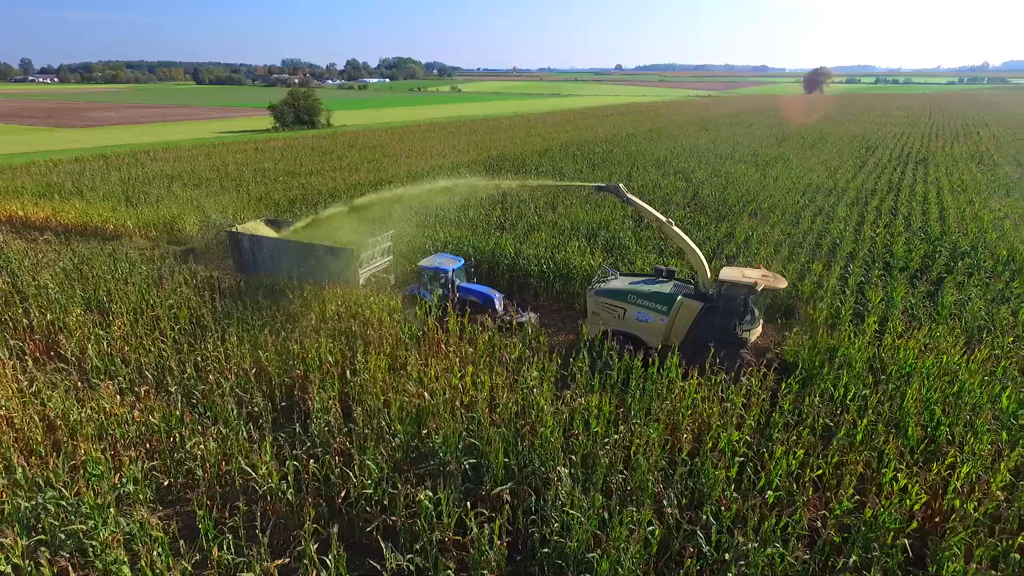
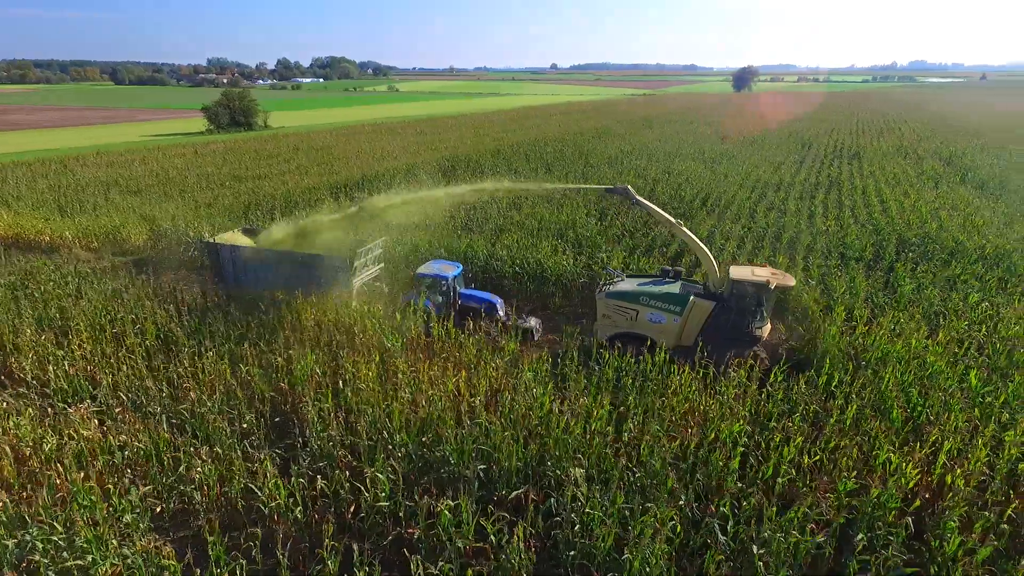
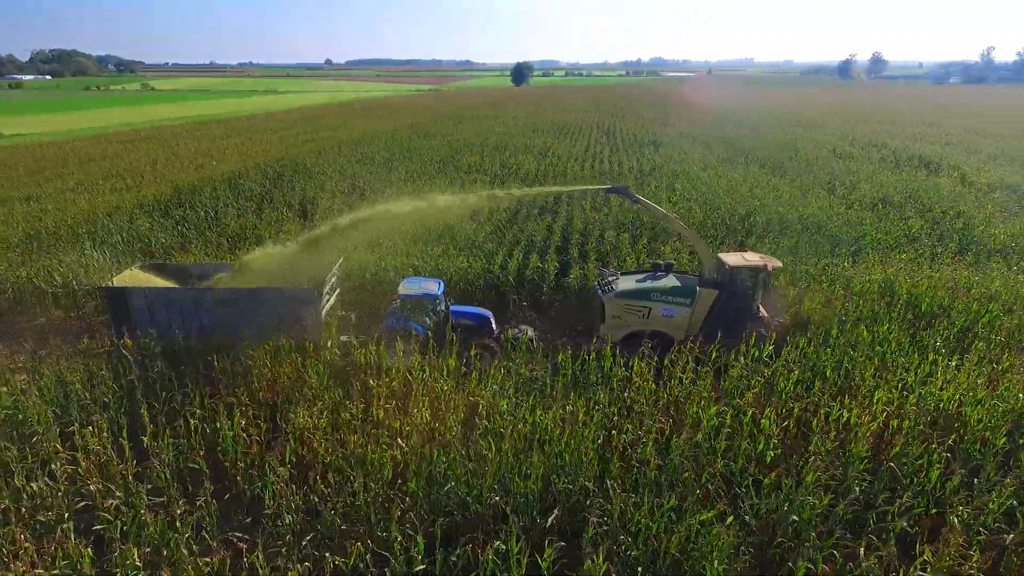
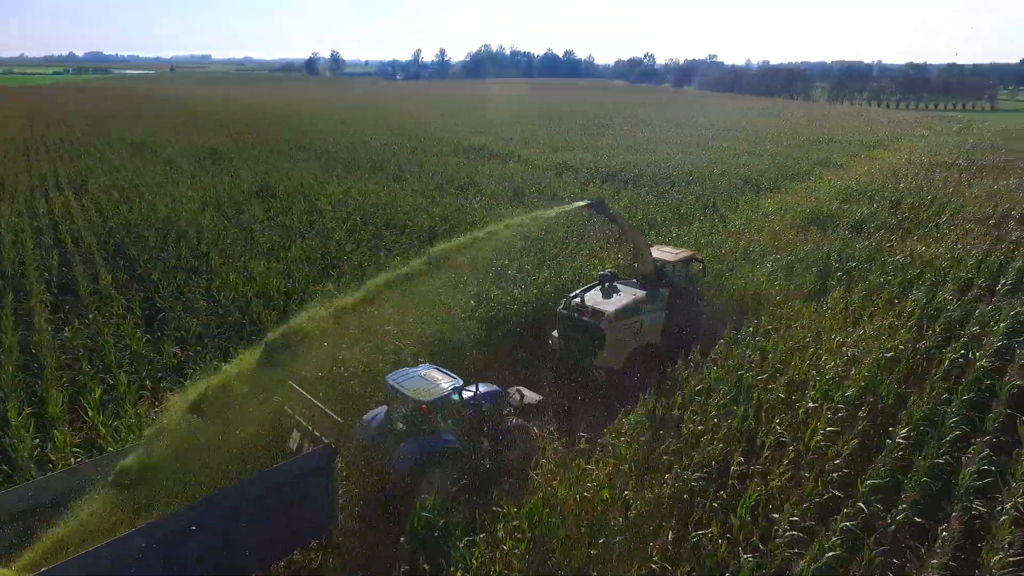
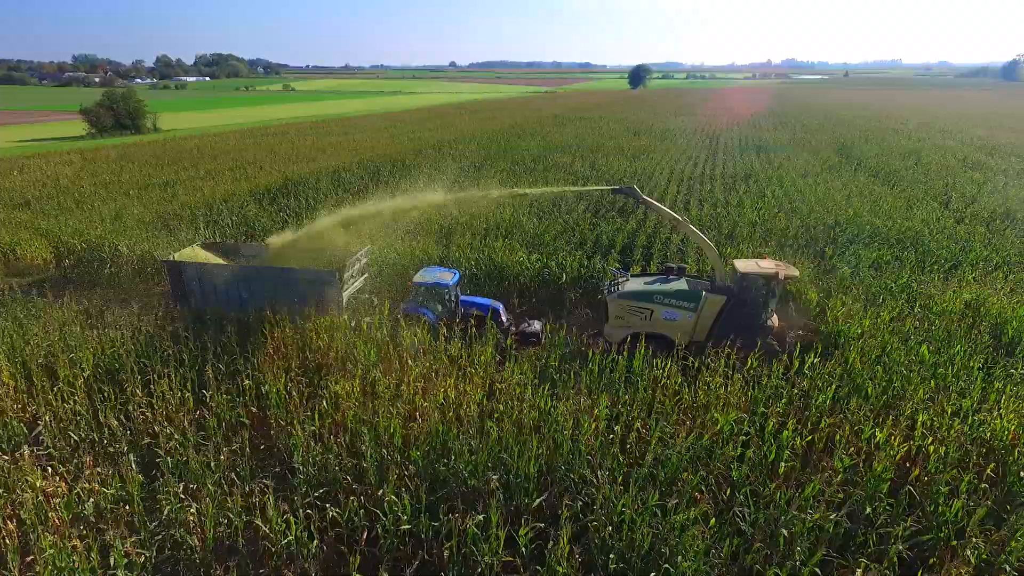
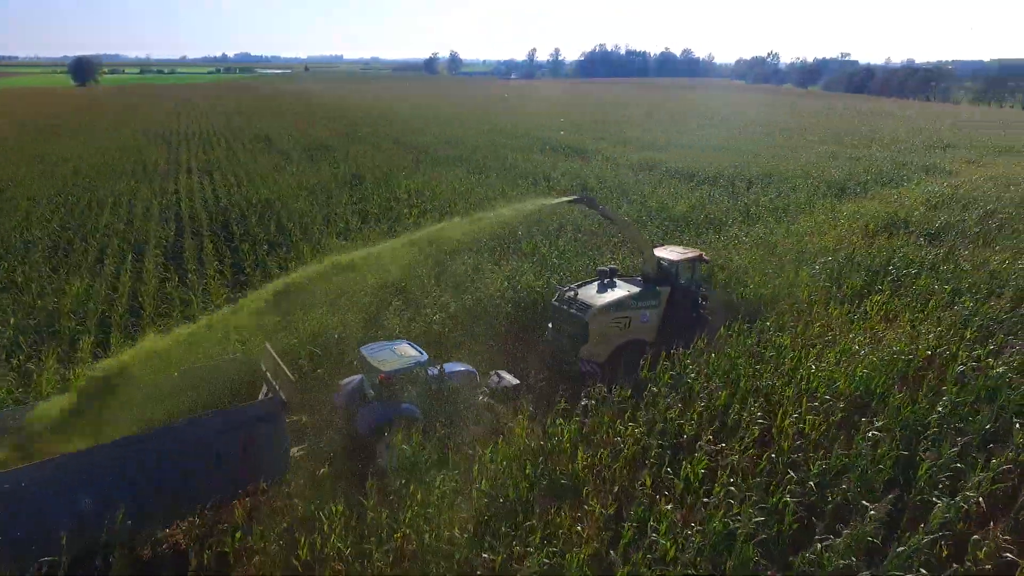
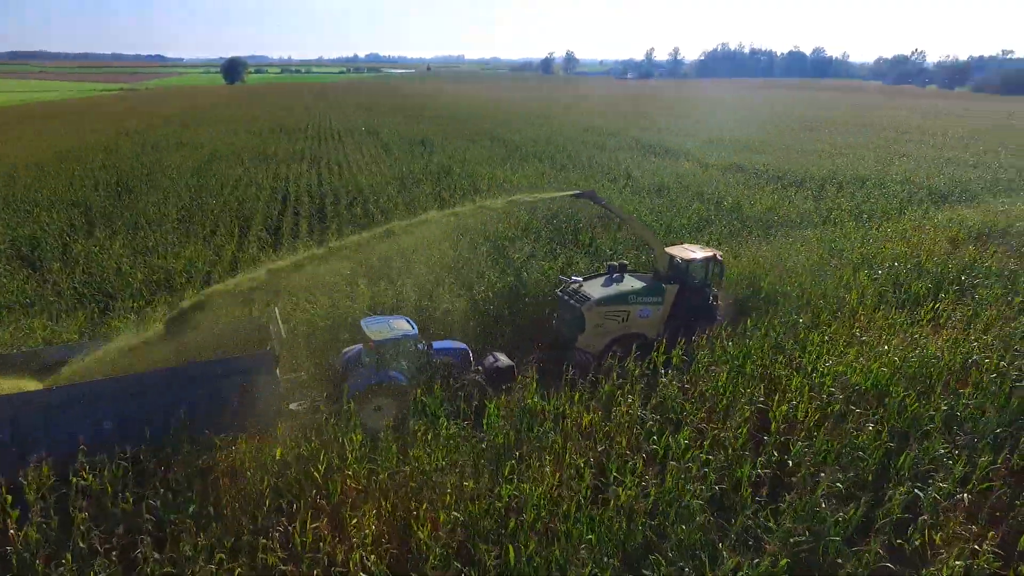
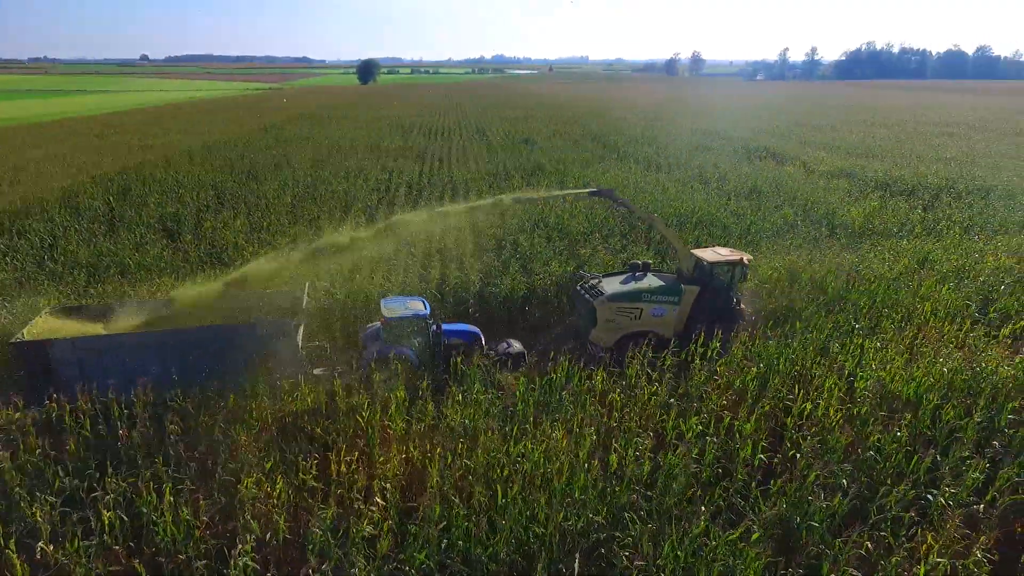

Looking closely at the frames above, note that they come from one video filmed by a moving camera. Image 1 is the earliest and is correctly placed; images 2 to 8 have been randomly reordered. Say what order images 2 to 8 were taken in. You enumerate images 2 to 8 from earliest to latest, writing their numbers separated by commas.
2, 5, 3, 8, 7, 6, 4
